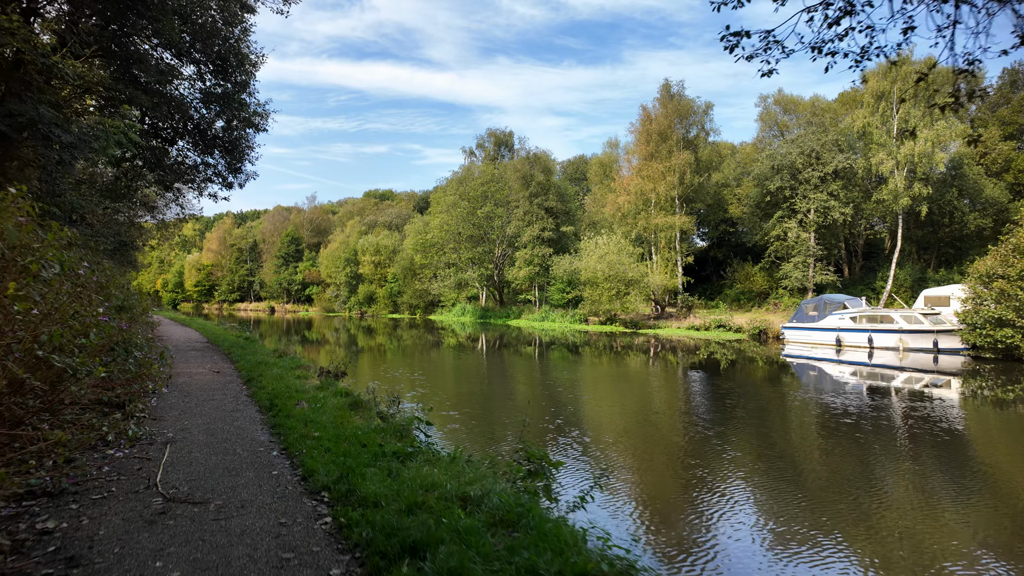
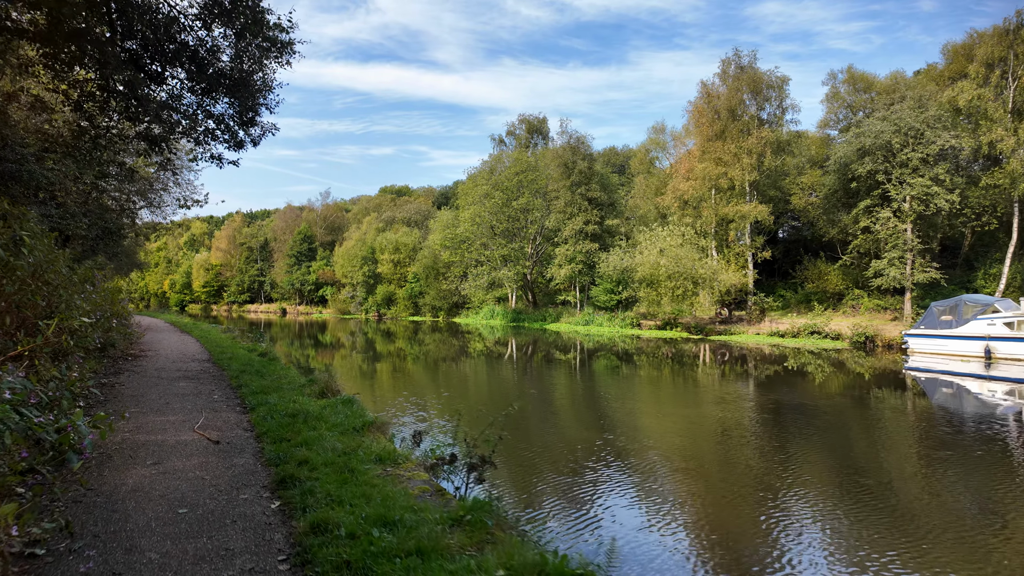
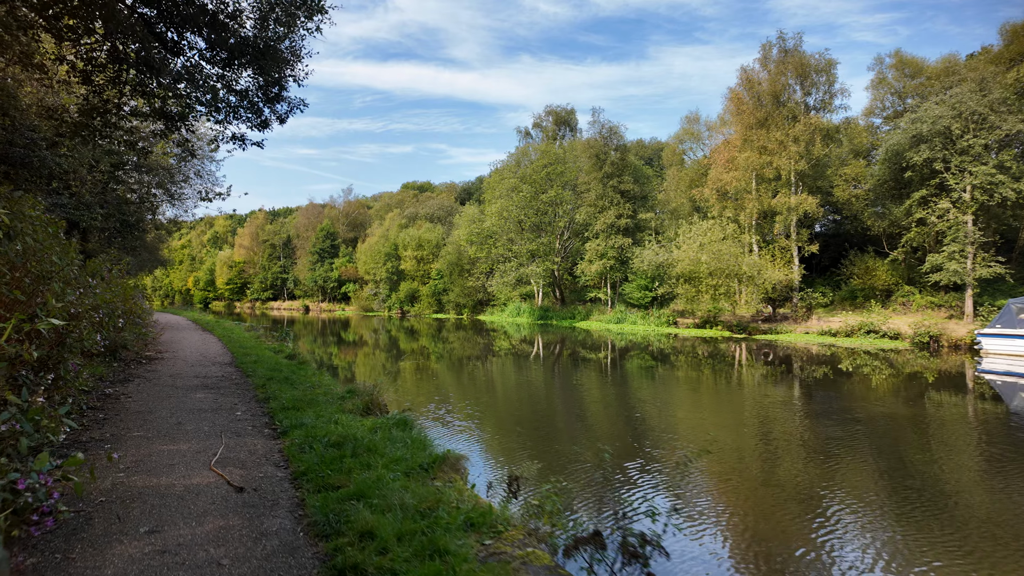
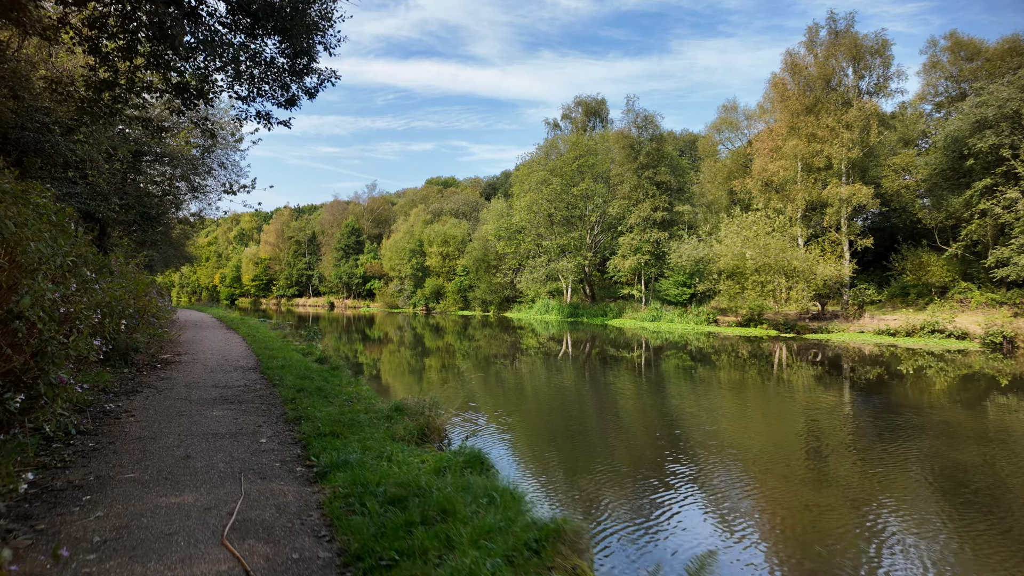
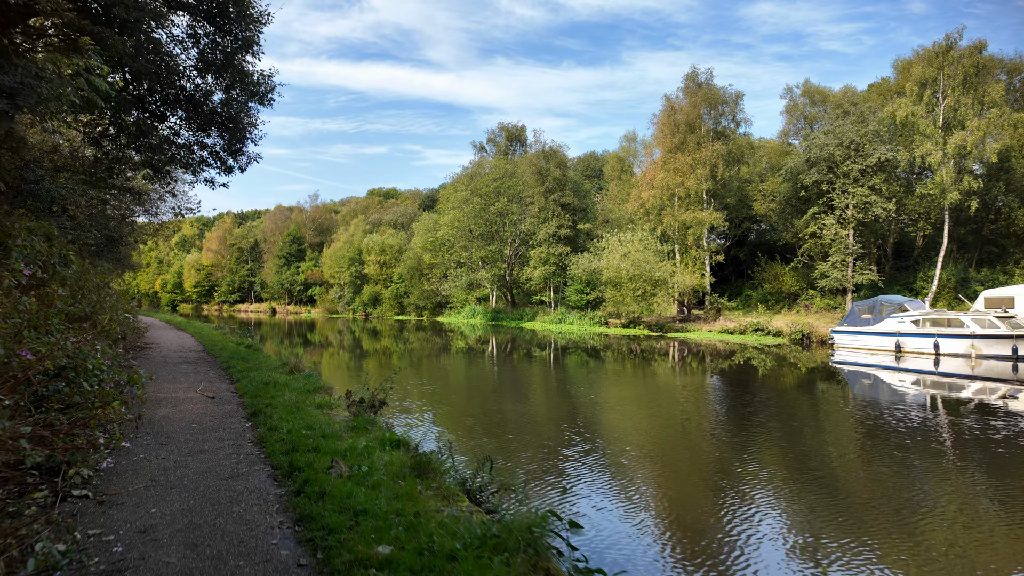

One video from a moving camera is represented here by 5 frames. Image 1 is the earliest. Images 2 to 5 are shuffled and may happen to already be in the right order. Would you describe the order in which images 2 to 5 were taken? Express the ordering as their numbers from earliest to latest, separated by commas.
5, 2, 3, 4
